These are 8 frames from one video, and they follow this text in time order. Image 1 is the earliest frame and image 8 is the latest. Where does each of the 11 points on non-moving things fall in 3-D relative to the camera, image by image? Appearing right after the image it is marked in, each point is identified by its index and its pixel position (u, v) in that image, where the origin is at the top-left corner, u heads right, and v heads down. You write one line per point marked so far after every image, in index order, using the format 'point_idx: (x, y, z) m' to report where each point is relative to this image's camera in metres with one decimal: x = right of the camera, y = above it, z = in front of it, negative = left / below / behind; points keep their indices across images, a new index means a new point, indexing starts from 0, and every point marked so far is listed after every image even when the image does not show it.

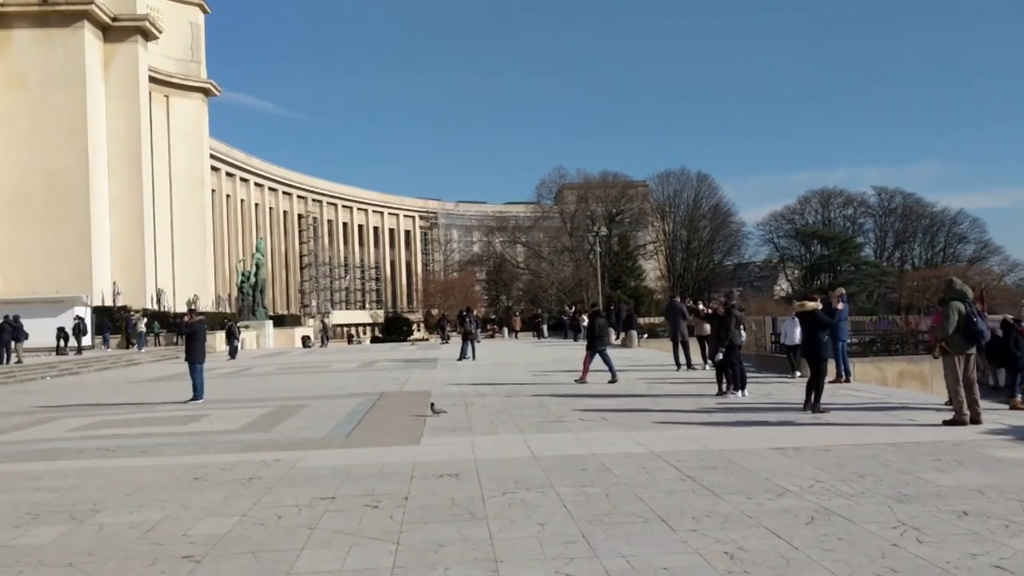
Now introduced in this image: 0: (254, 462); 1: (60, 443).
0: (-2.6, -1.7, +9.5) m
1: (-5.5, -1.9, +11.7) m
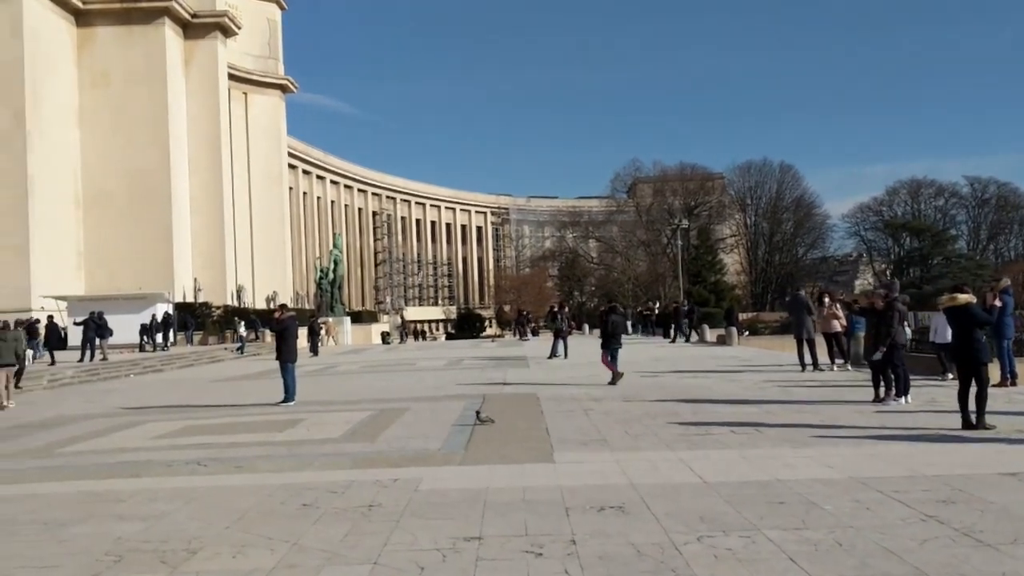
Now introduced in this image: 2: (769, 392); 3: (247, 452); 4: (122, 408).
0: (-1.2, -1.7, +8.1) m
1: (-4.0, -1.8, +10.5) m
2: (+4.2, -1.7, +15.7) m
3: (-2.8, -1.7, +10.2) m
4: (-6.8, -2.1, +16.7) m
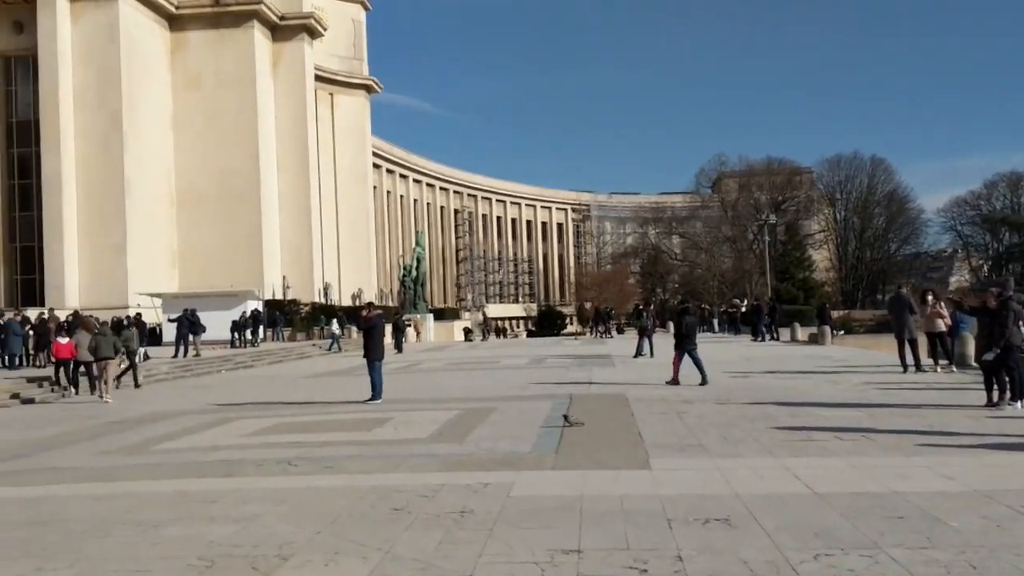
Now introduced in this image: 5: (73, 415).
0: (-0.4, -1.7, +7.9) m
1: (-3.0, -1.8, +10.5) m
2: (+5.6, -1.7, +15.0) m
3: (-1.9, -1.7, +10.1) m
4: (-5.3, -2.0, +16.9) m
5: (-7.5, -2.2, +16.3) m
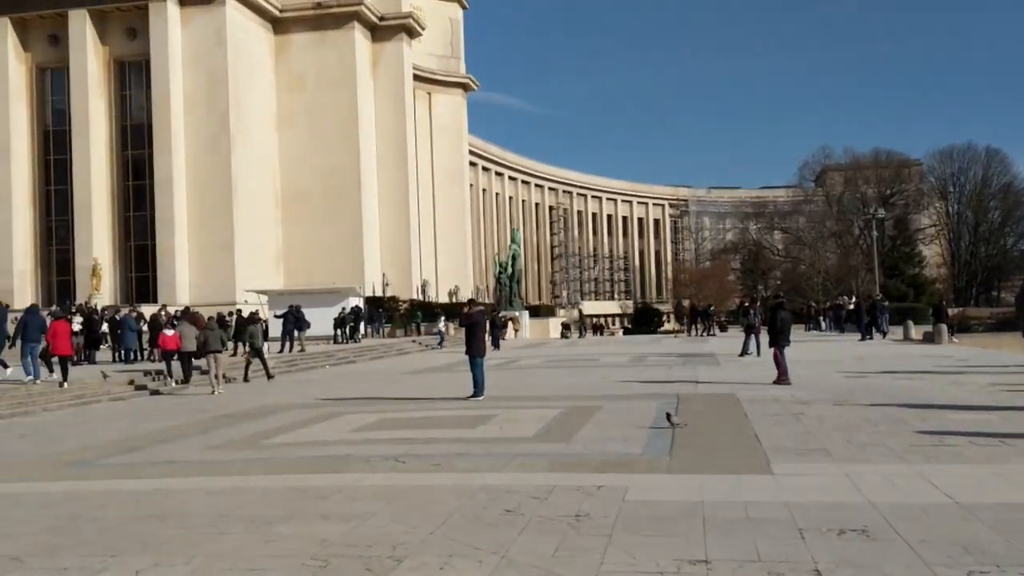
0: (+0.5, -1.6, +7.6) m
1: (-1.8, -1.7, +10.5) m
2: (+7.2, -1.6, +14.1) m
3: (-0.7, -1.7, +10.0) m
4: (-3.5, -2.0, +17.1) m
5: (-5.7, -2.1, +16.7) m
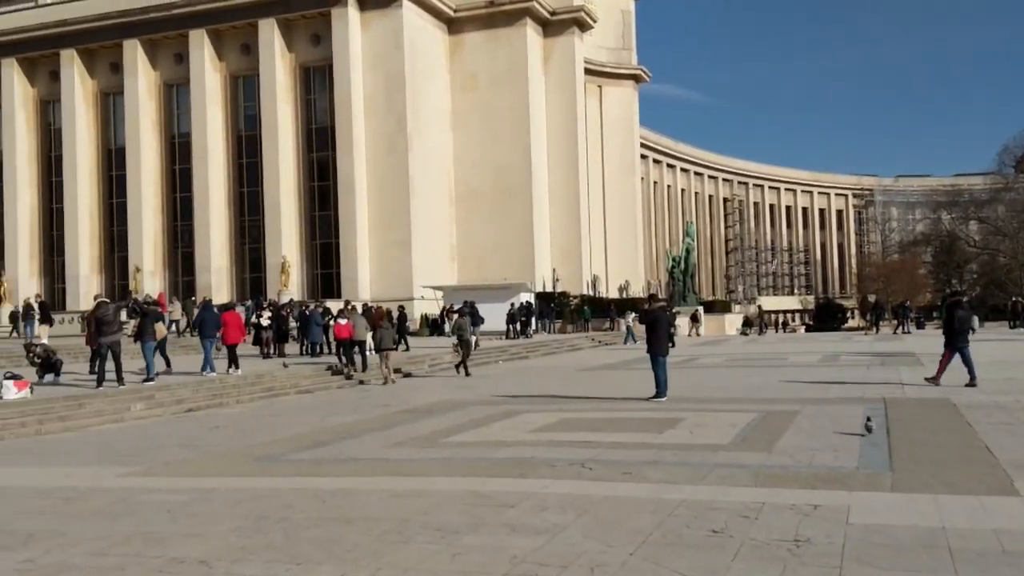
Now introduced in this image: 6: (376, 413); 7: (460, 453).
0: (+1.9, -1.6, +6.8) m
1: (+0.2, -1.7, +10.0) m
2: (+9.7, -1.5, +12.0) m
3: (+1.2, -1.6, +9.3) m
4: (-0.3, -1.9, +16.8) m
5: (-2.6, -2.0, +16.9) m
6: (-2.1, -1.9, +14.8) m
7: (-0.5, -1.7, +9.9) m
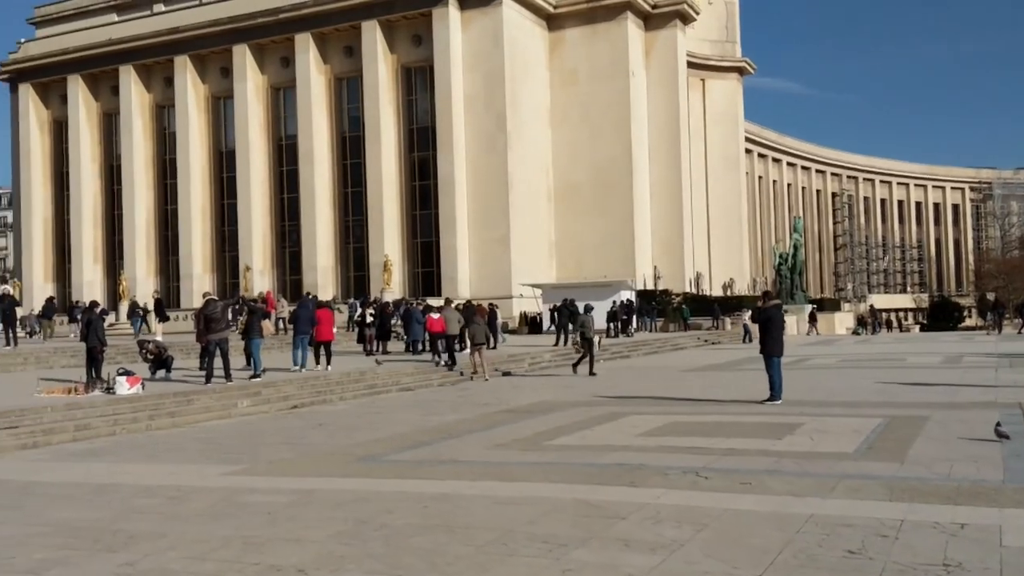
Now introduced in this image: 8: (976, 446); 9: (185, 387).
0: (+2.7, -1.5, +6.1) m
1: (+1.2, -1.7, +9.5) m
2: (+10.9, -1.5, +10.5) m
3: (+2.2, -1.6, +8.8) m
4: (+1.5, -1.9, +16.3) m
5: (-0.8, -2.0, +16.6) m
6: (-0.5, -1.9, +14.5) m
7: (+0.5, -1.7, +9.5) m
8: (+4.8, -1.6, +9.8) m
9: (-5.9, -1.8, +17.4) m
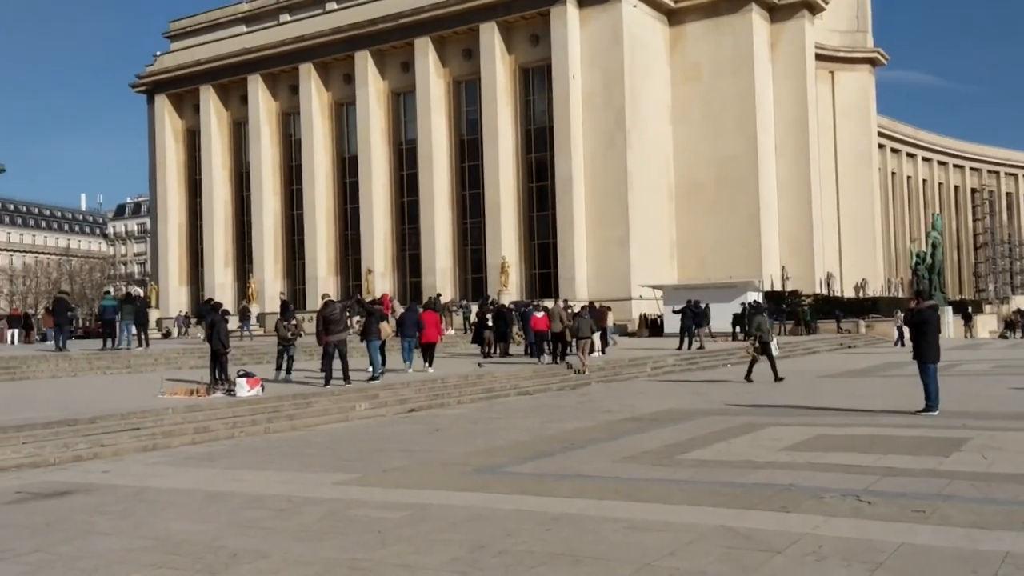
0: (+3.4, -1.5, +5.0) m
1: (+2.4, -1.6, +8.5) m
2: (+12.1, -1.4, +8.3) m
3: (+3.2, -1.6, +7.7) m
4: (+3.5, -1.9, +15.2) m
5: (+1.3, -2.0, +15.8) m
6: (+1.3, -1.9, +13.7) m
7: (+1.7, -1.7, +8.6) m
8: (+6.0, -1.6, +8.4) m
9: (-3.7, -1.8, +17.2) m
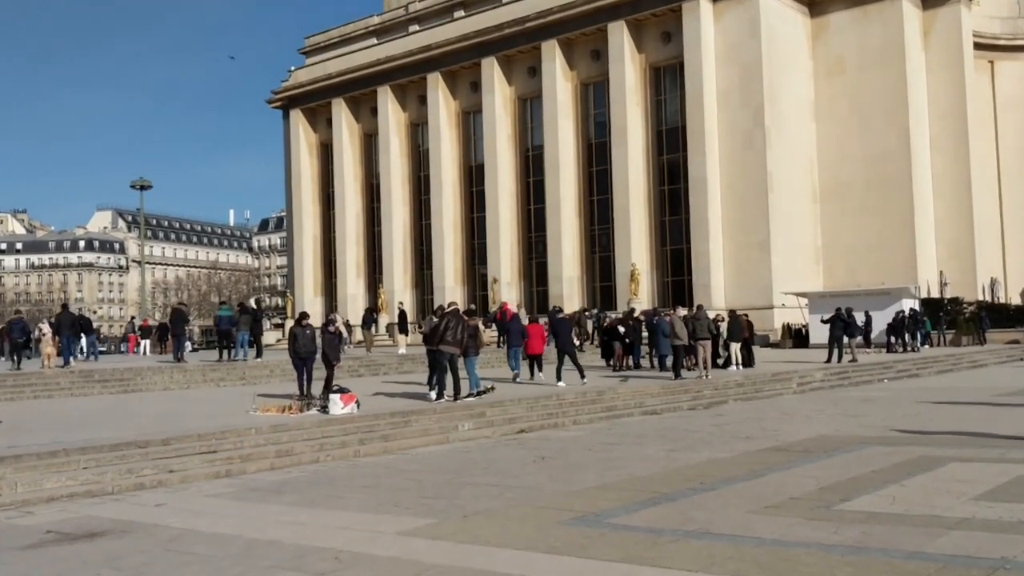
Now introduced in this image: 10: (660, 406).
0: (+3.6, -1.5, +2.7) m
1: (+3.1, -1.6, +6.3) m
2: (+12.7, -1.4, +4.8) m
3: (+3.8, -1.6, +5.4) m
4: (+5.2, -1.9, +12.8) m
5: (+3.1, -2.1, +13.7) m
6: (+2.7, -1.9, +11.6) m
7: (+2.5, -1.7, +6.5) m
8: (+6.6, -1.5, +5.7) m
9: (-1.7, -2.0, +15.8) m
10: (+2.8, -2.2, +17.9) m
